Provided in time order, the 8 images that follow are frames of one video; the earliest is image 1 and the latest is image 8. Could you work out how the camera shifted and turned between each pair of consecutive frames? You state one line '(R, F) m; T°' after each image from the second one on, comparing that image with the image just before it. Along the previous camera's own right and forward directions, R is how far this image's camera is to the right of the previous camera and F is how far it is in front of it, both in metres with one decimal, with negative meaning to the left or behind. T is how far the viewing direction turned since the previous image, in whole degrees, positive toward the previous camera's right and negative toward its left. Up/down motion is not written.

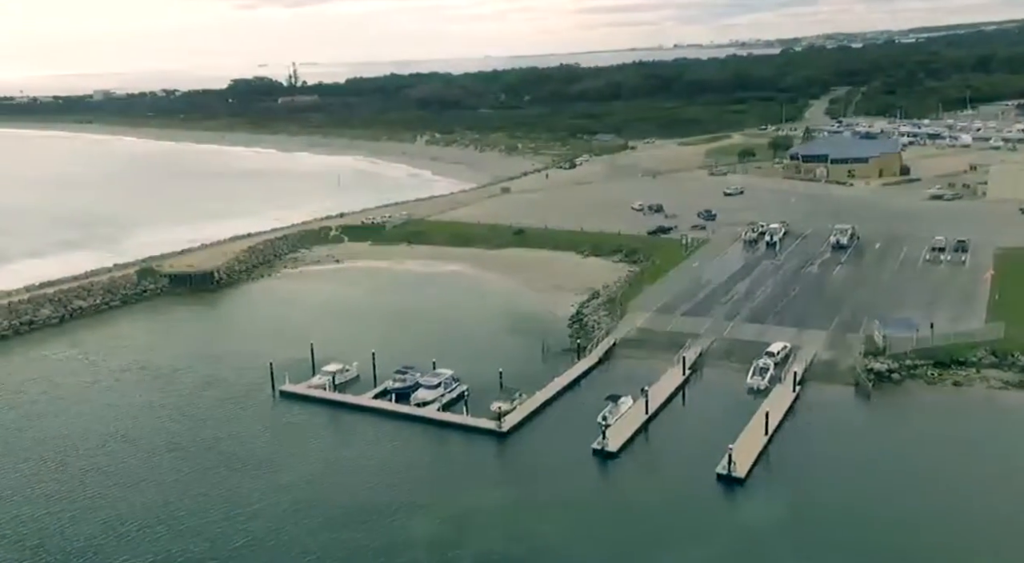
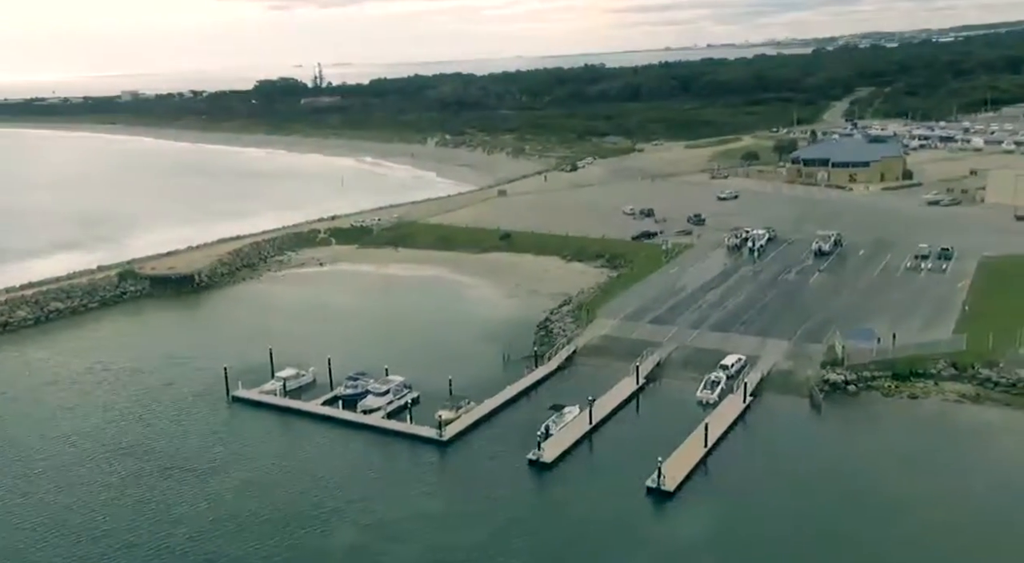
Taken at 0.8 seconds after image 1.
(+2.1, +0.1) m; -2°
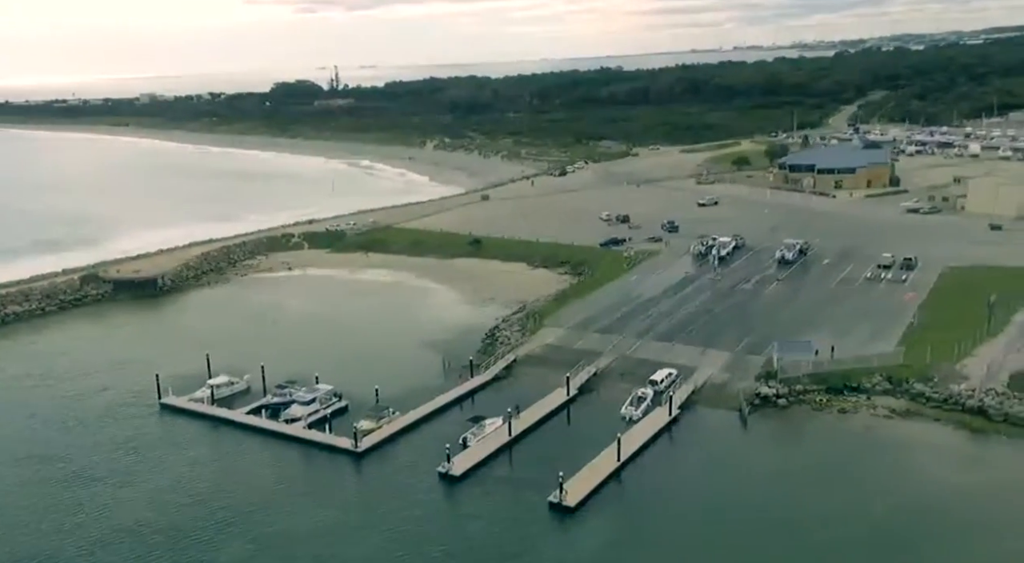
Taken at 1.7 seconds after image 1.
(+2.4, +0.2) m; -1°
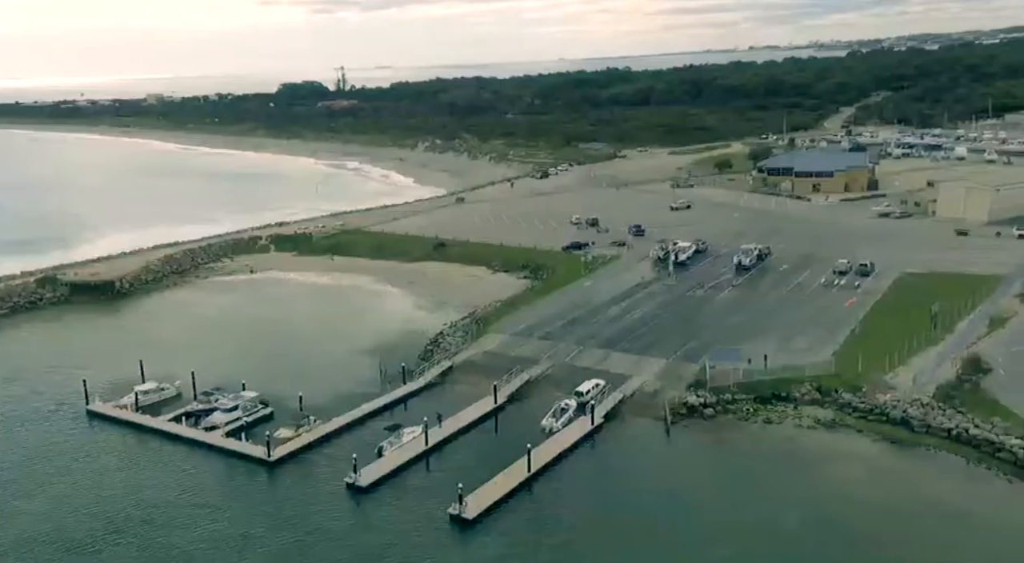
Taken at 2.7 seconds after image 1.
(+2.3, +0.2) m; -1°
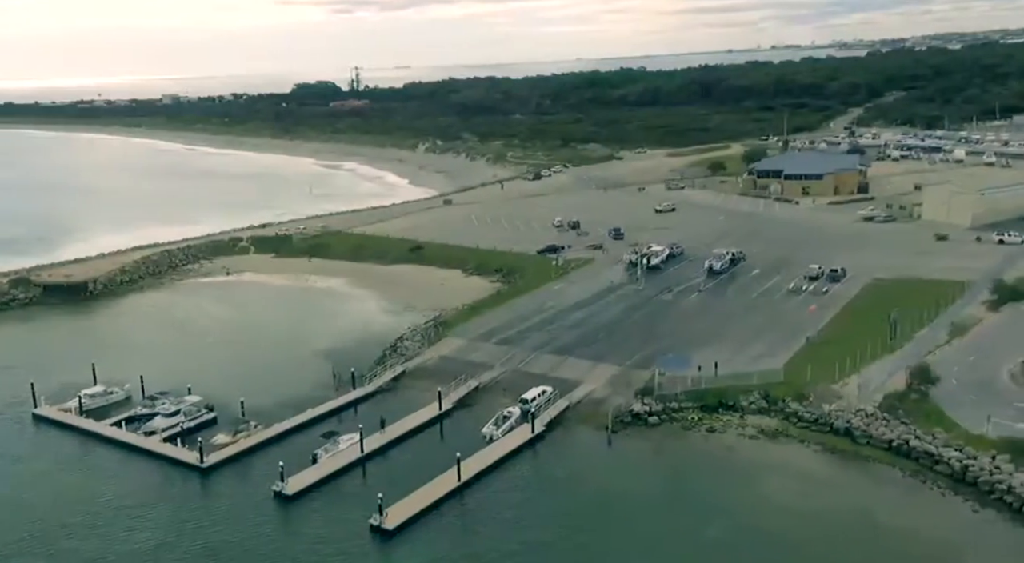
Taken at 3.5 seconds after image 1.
(+1.9, +0.2) m; -1°
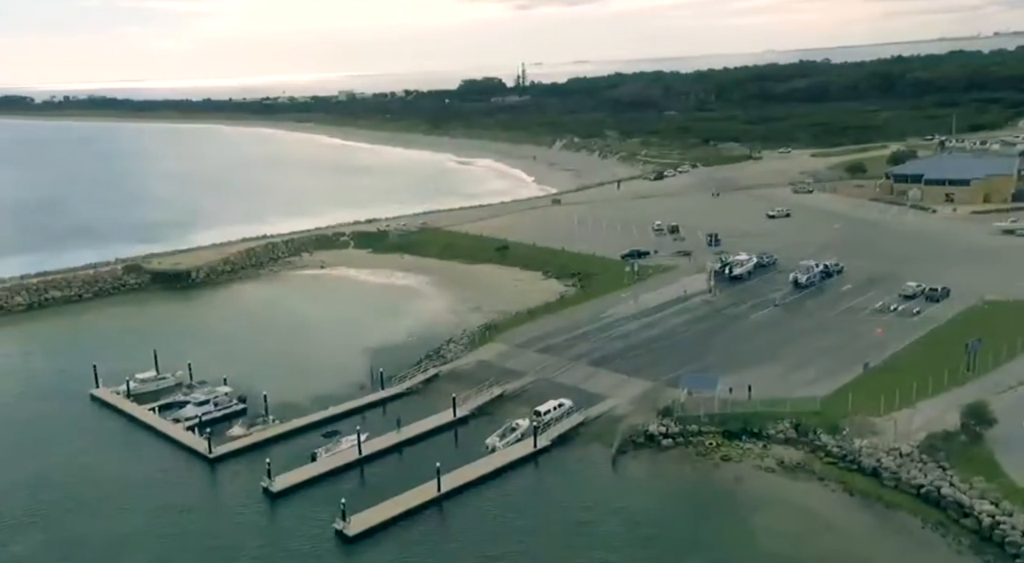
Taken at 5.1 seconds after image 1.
(+3.8, +1.0) m; -11°
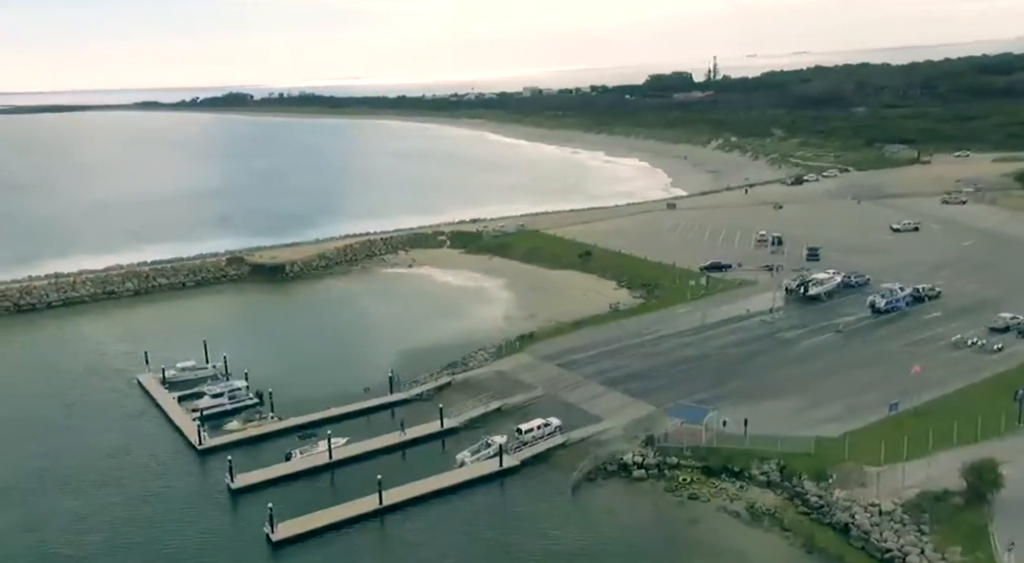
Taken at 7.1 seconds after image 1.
(+5.2, +1.1) m; -12°
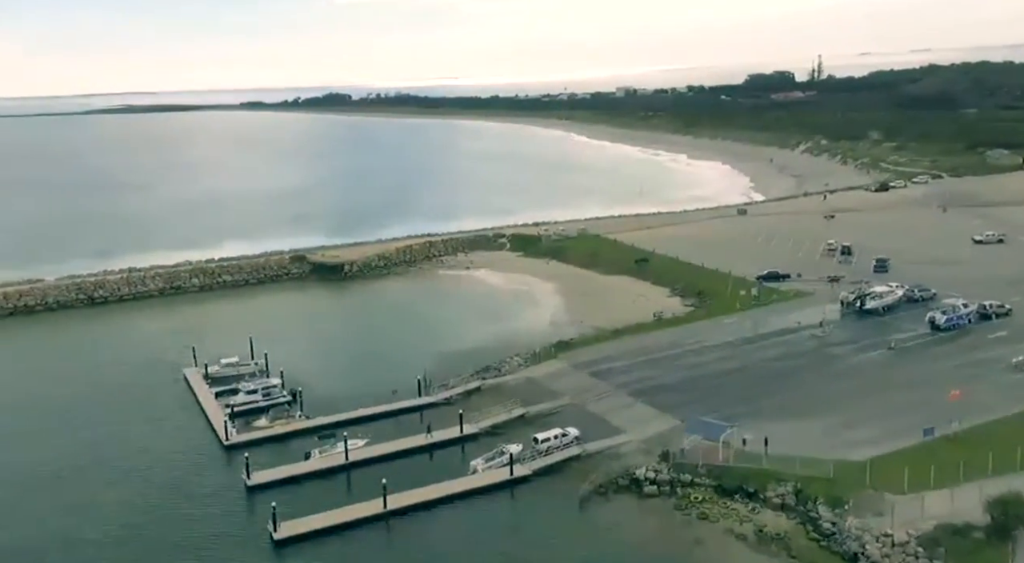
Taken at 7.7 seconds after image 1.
(+1.9, +0.3) m; -6°
